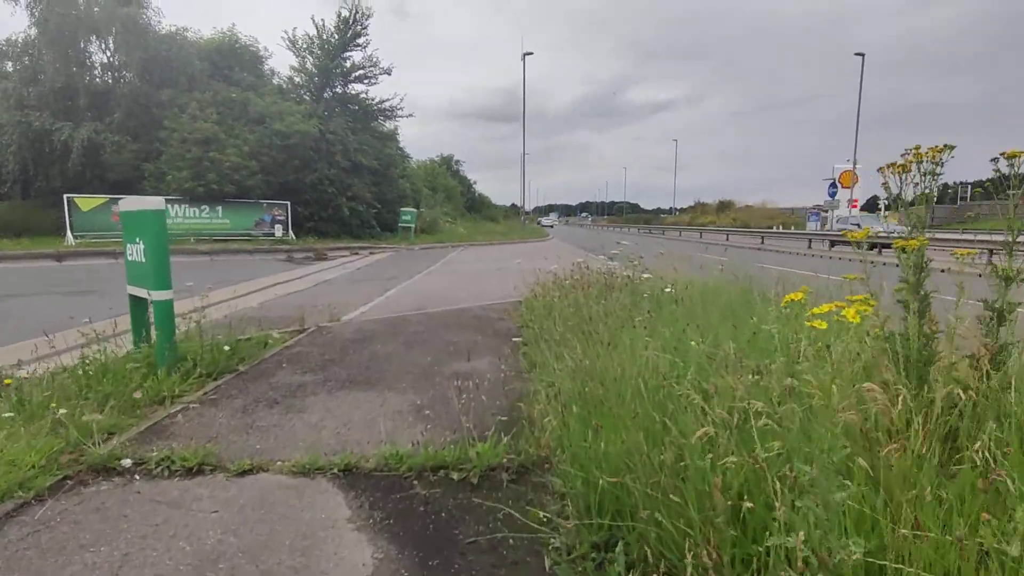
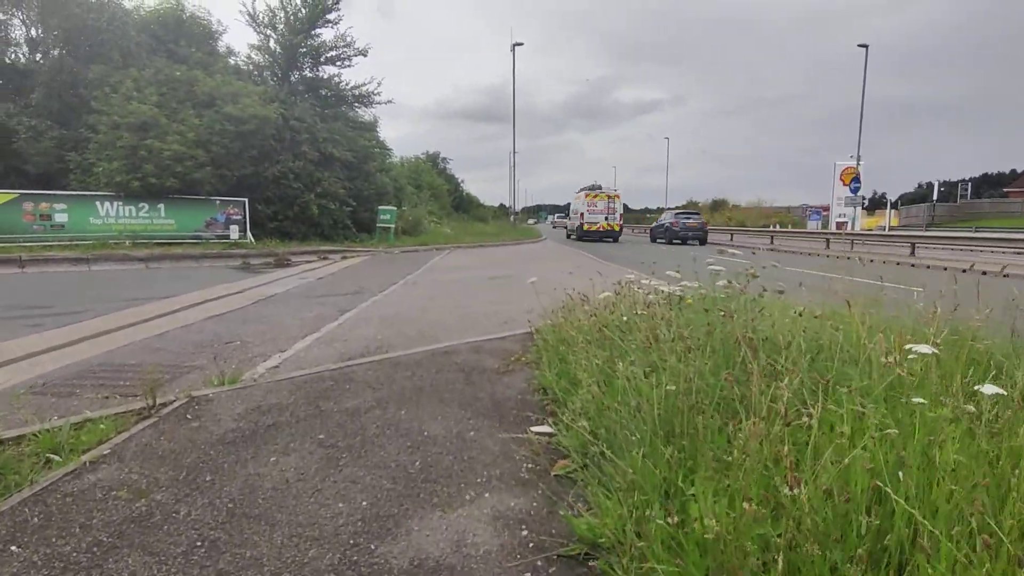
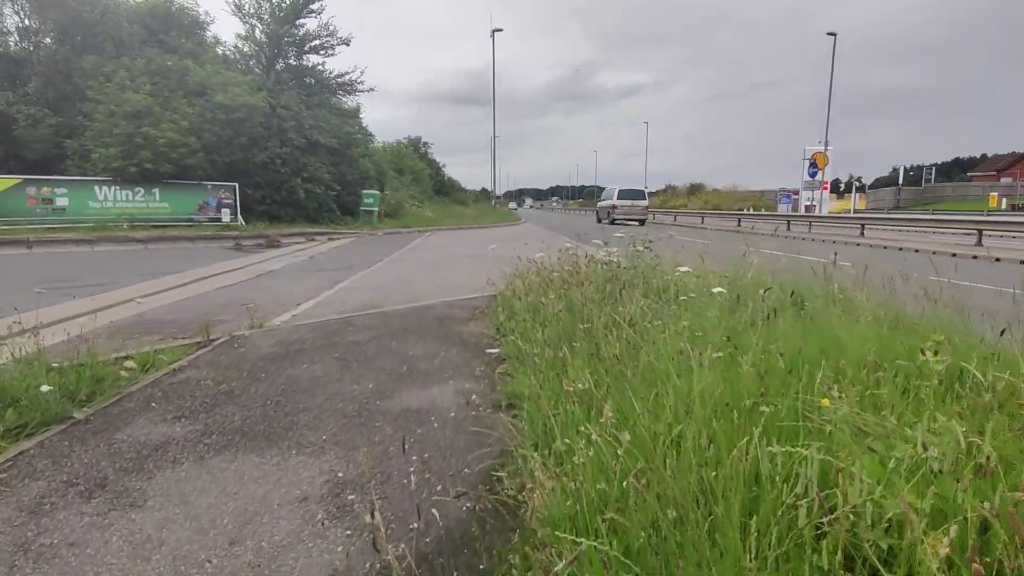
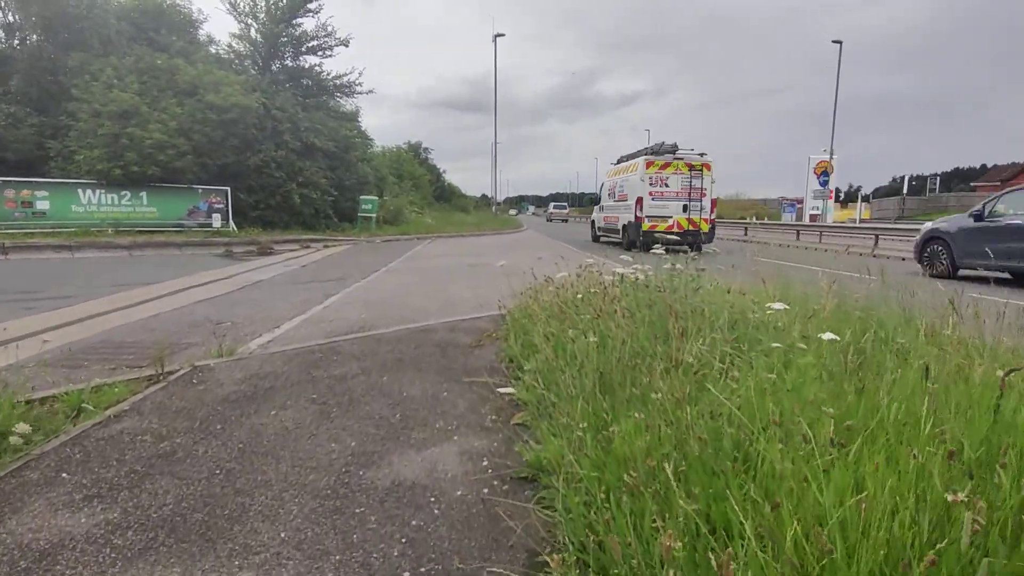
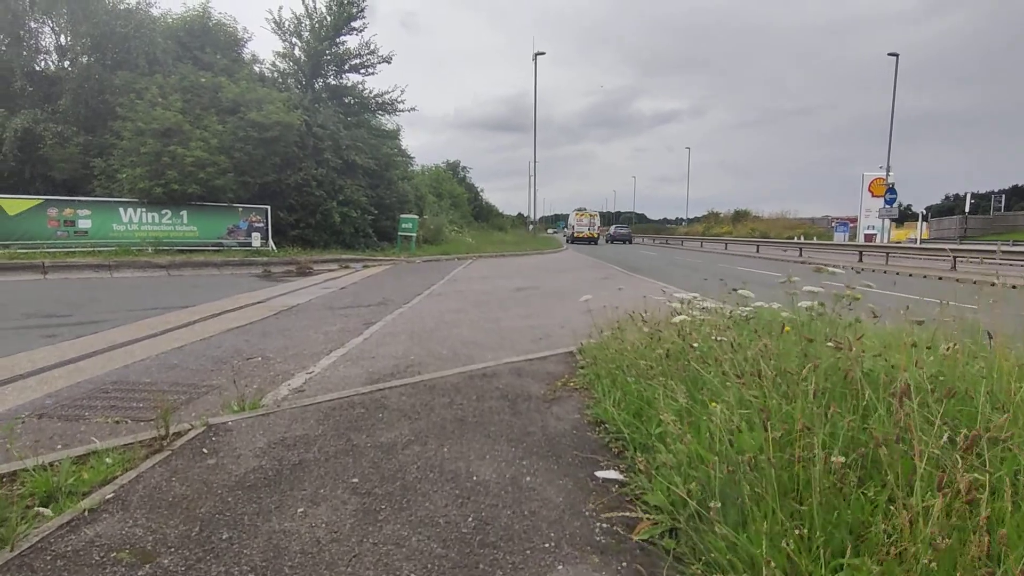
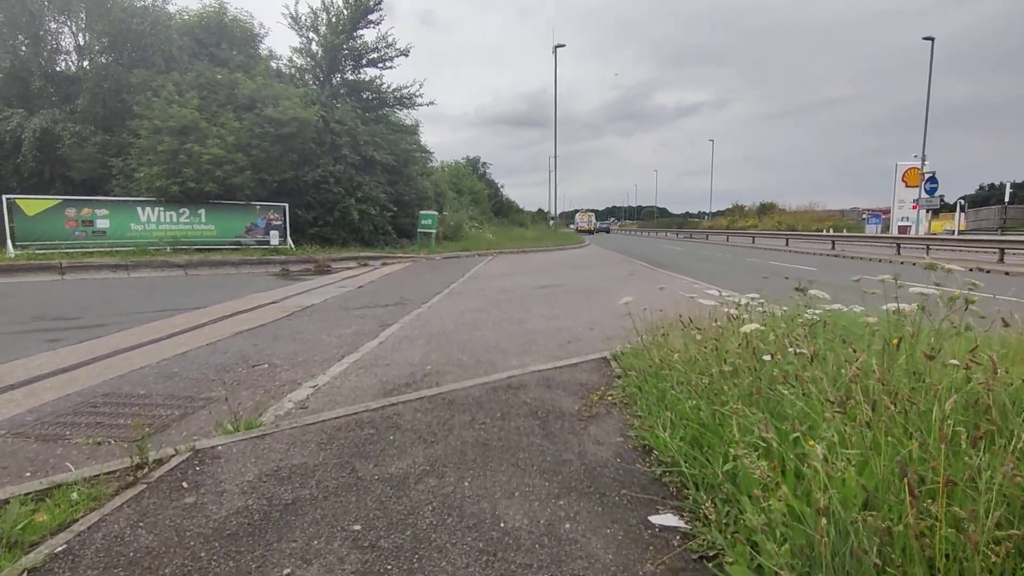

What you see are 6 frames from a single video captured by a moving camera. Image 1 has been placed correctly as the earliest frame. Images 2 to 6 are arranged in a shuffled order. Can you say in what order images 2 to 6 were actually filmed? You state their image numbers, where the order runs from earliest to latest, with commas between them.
3, 4, 2, 5, 6
